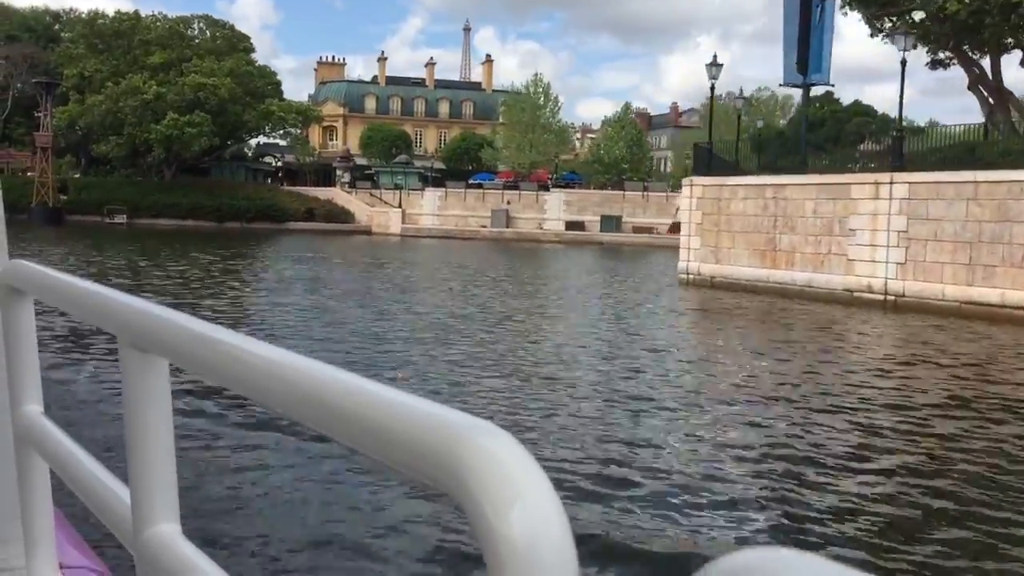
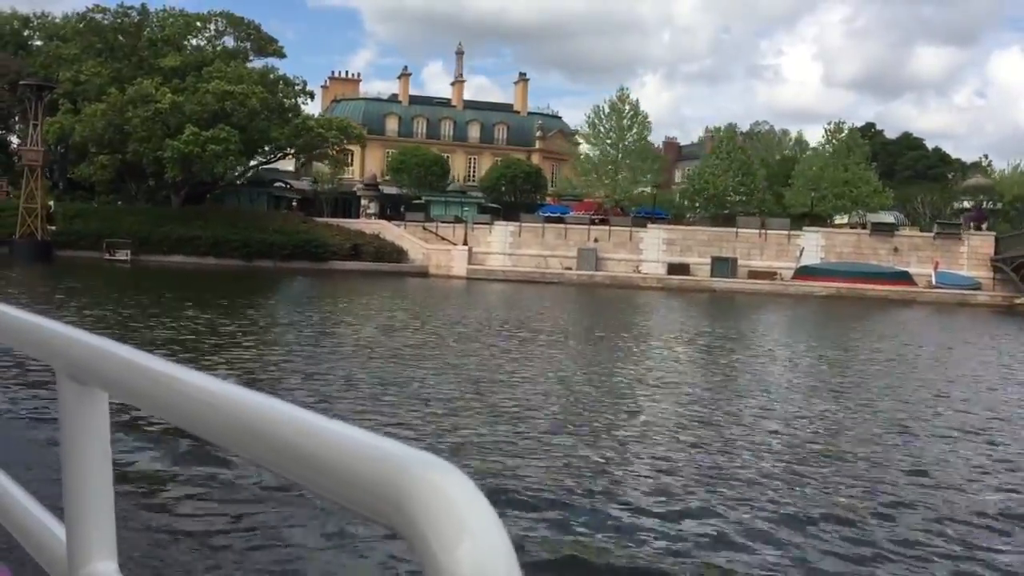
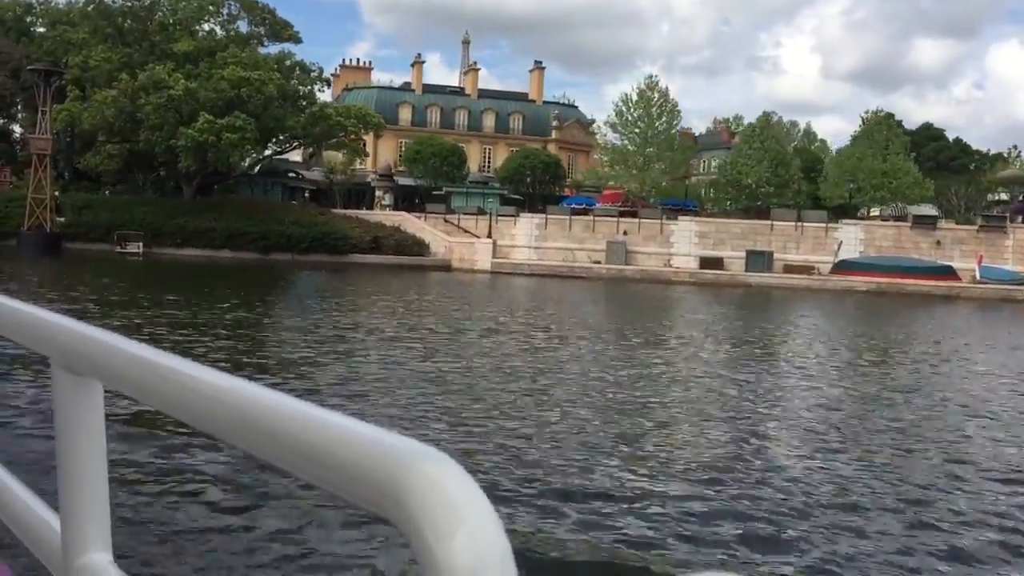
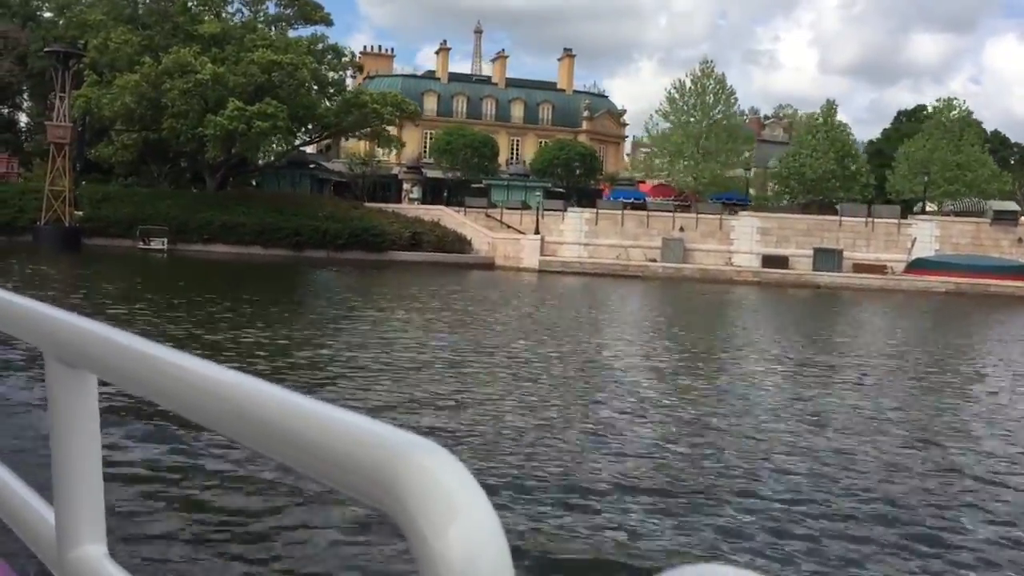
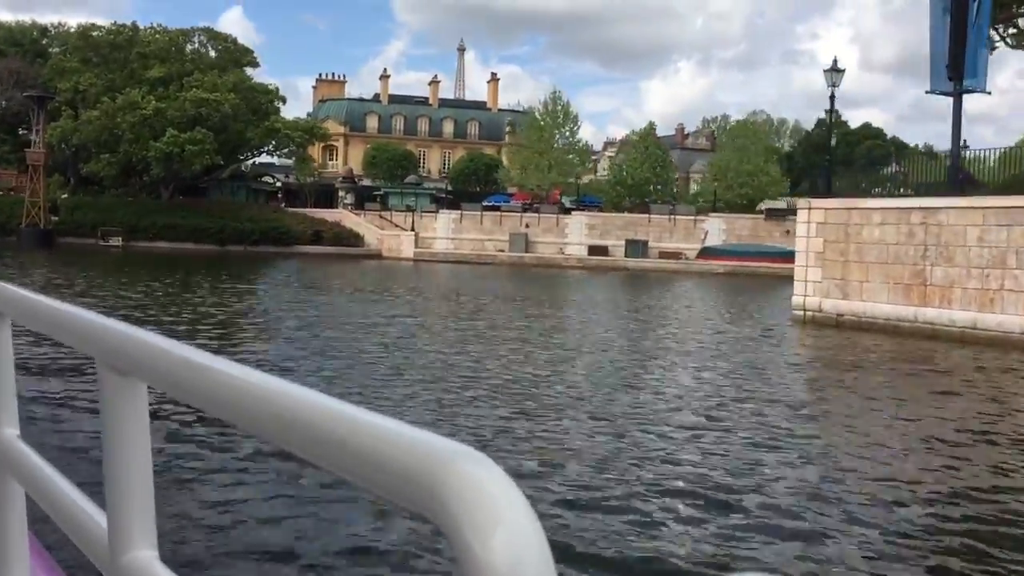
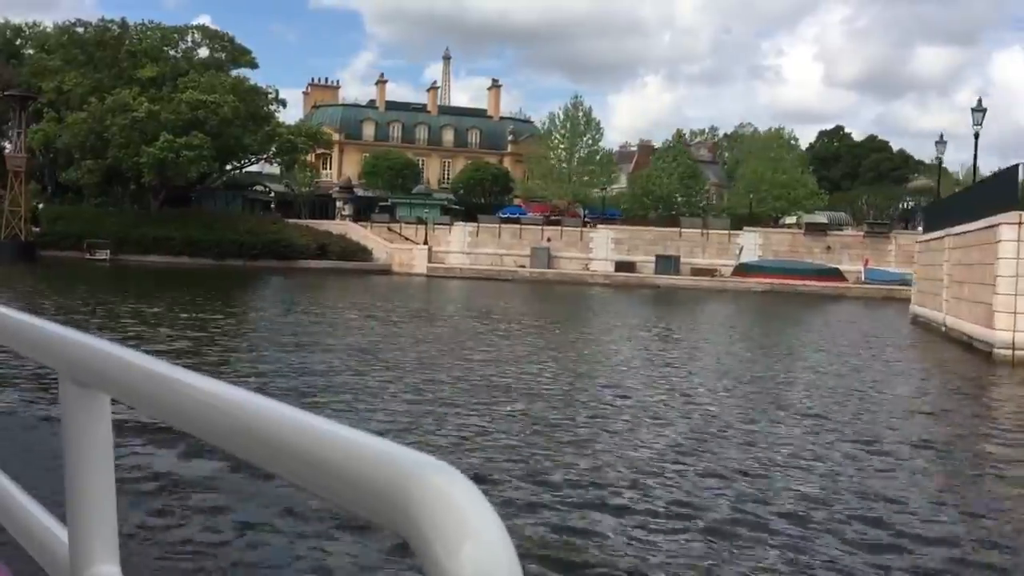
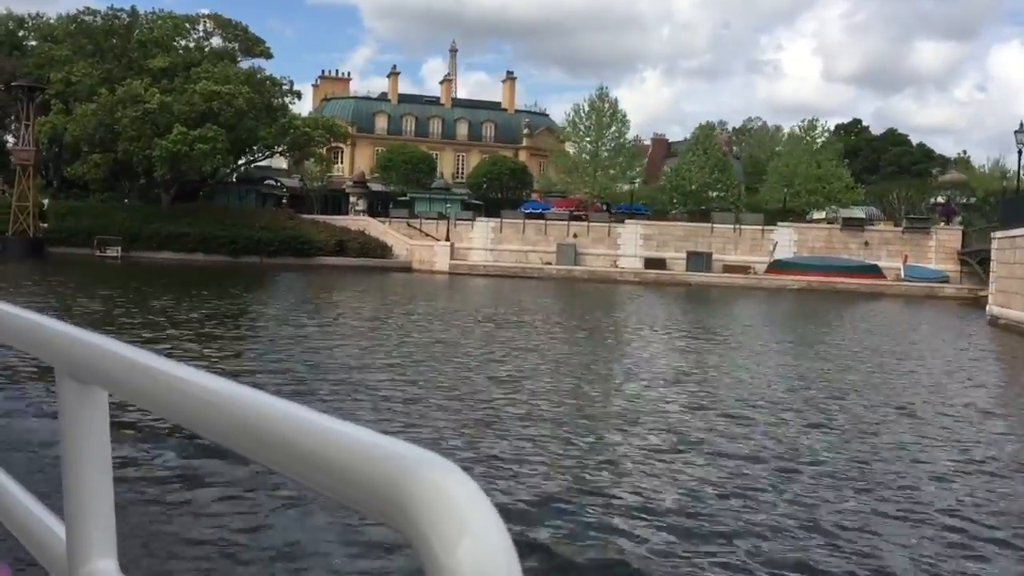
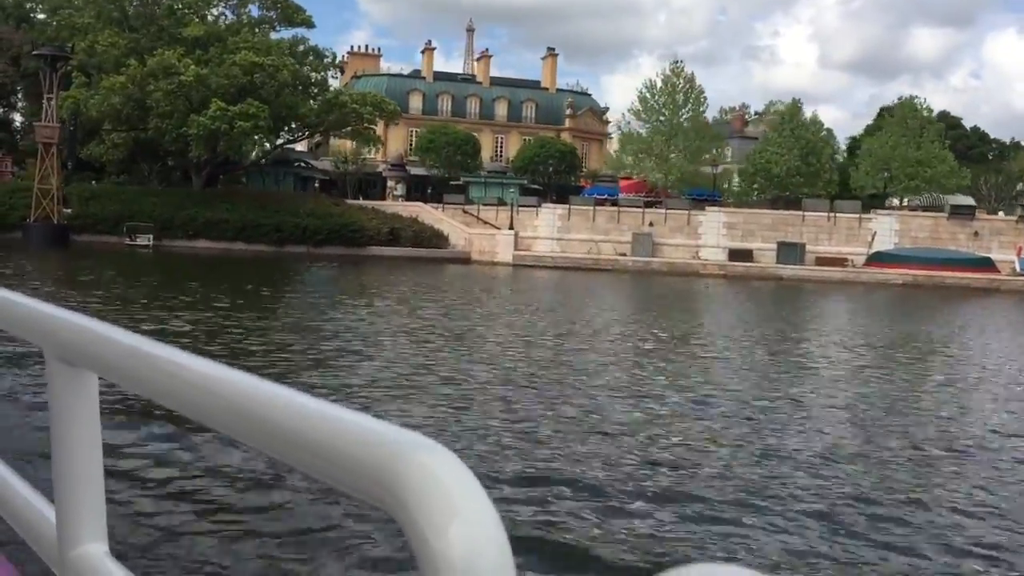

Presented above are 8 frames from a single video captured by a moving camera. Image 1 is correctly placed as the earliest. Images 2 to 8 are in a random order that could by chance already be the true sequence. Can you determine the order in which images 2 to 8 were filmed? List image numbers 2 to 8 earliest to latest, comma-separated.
5, 6, 7, 2, 3, 8, 4
